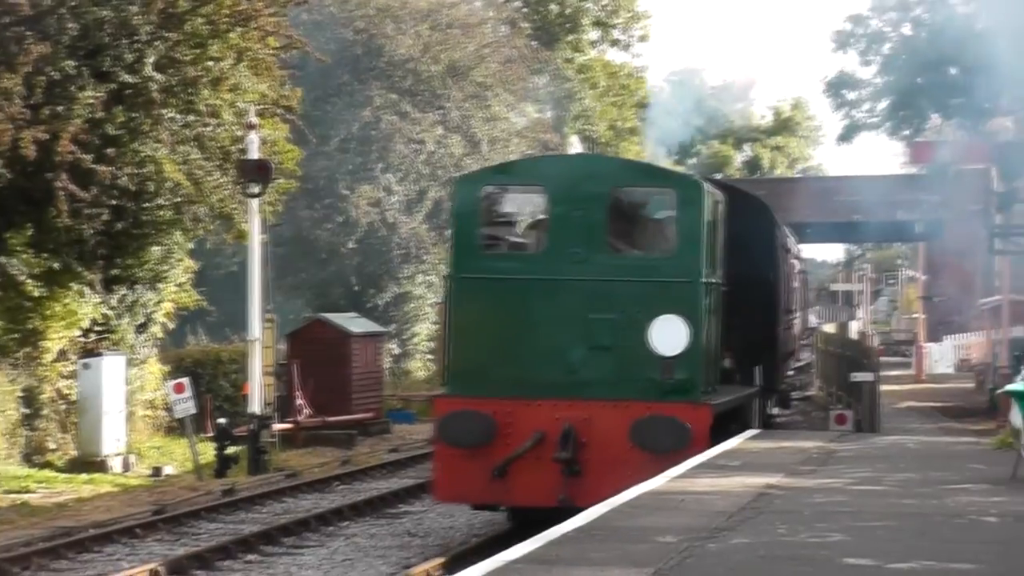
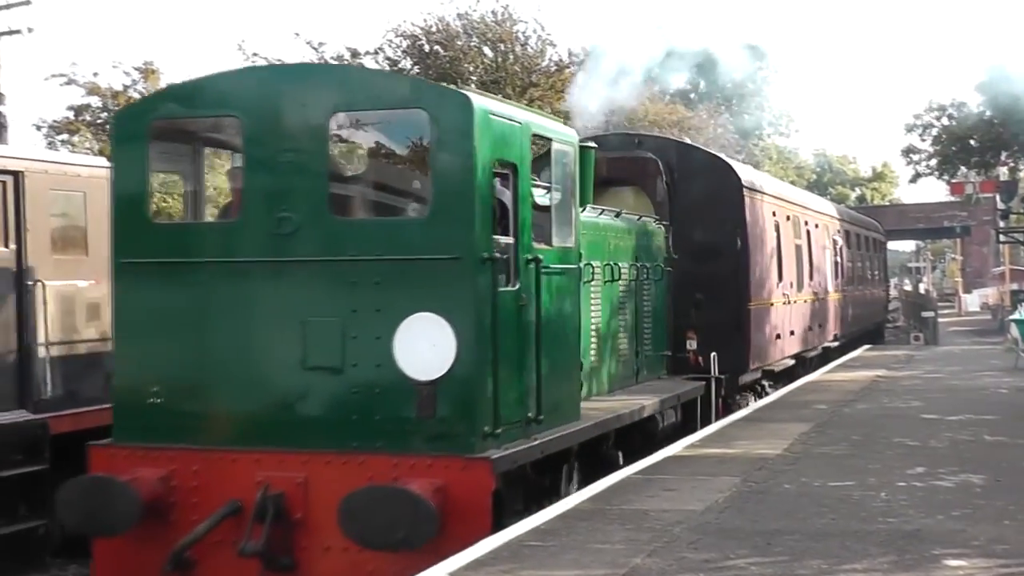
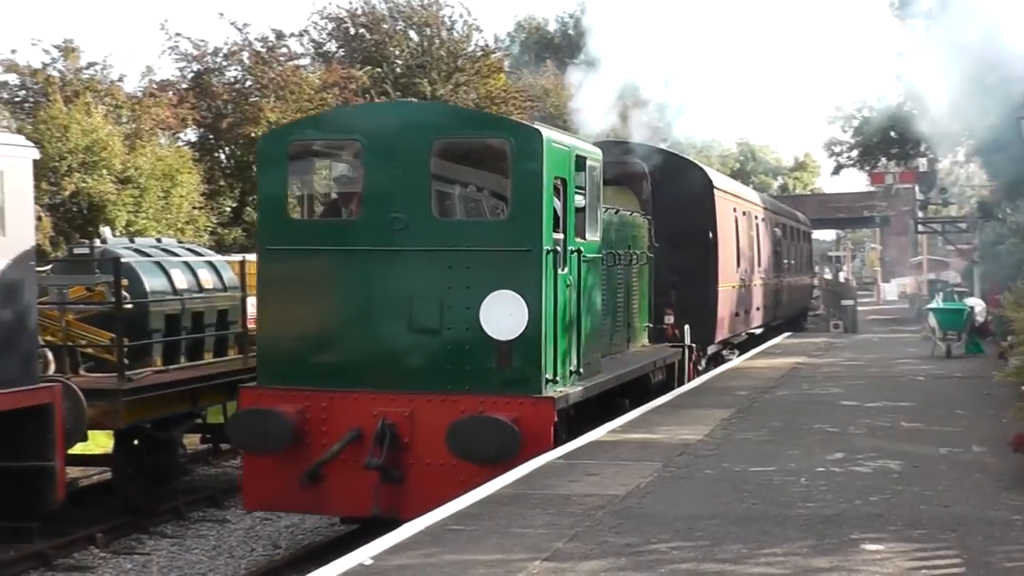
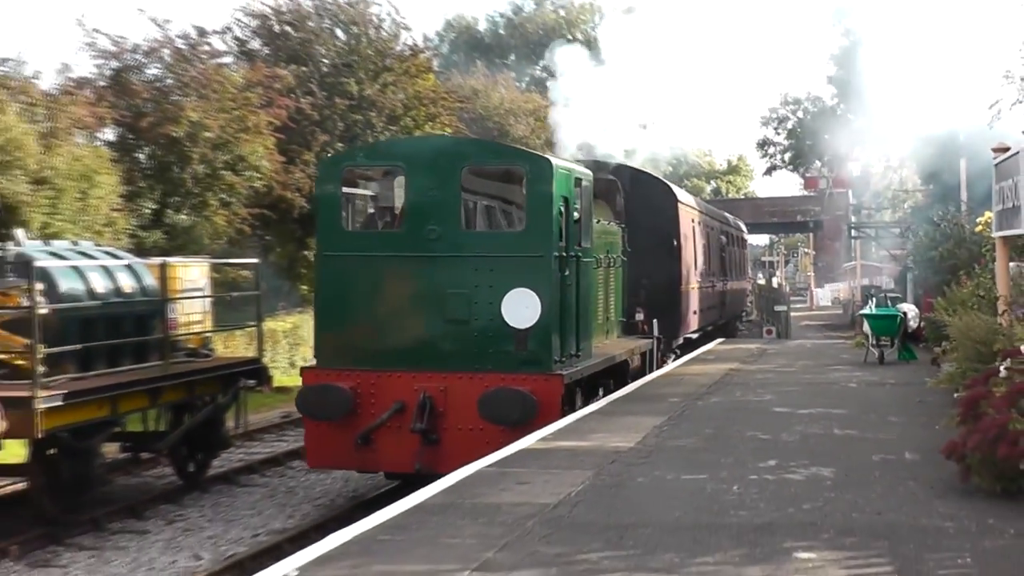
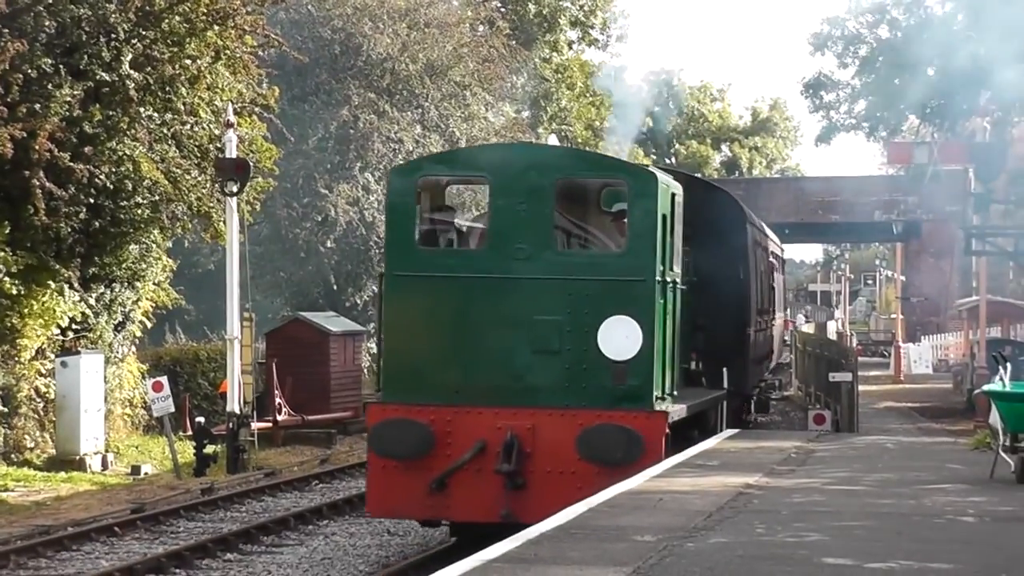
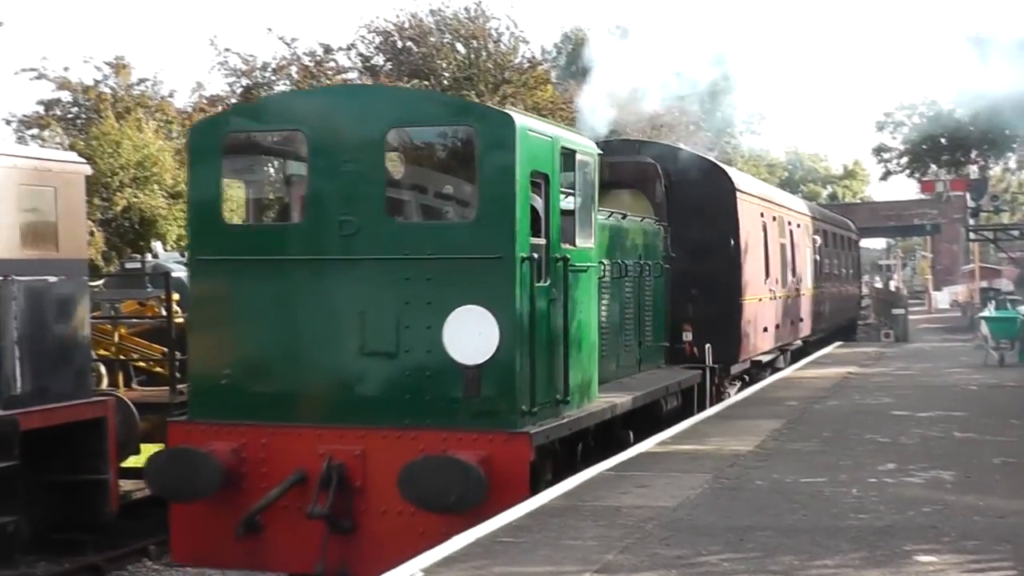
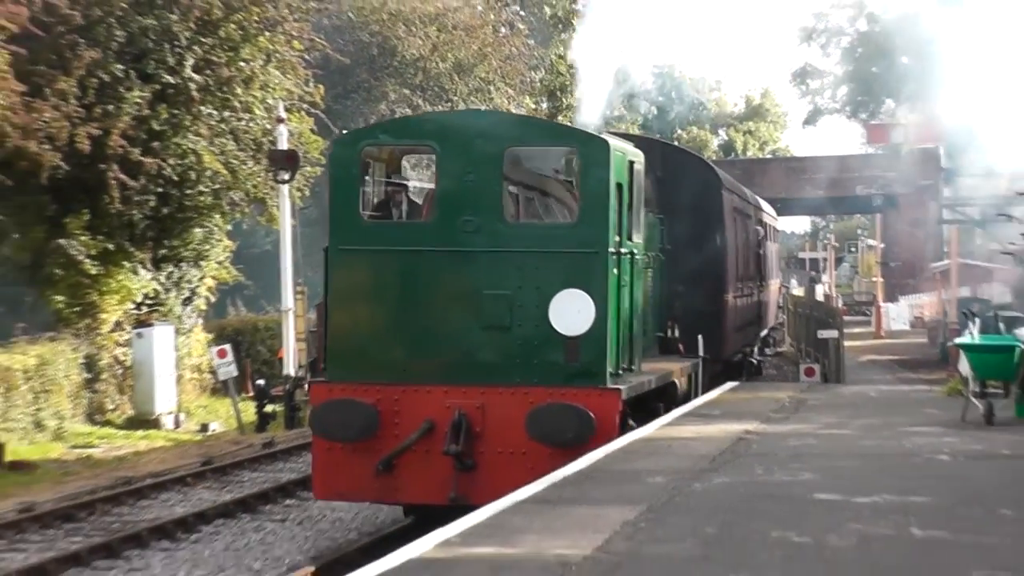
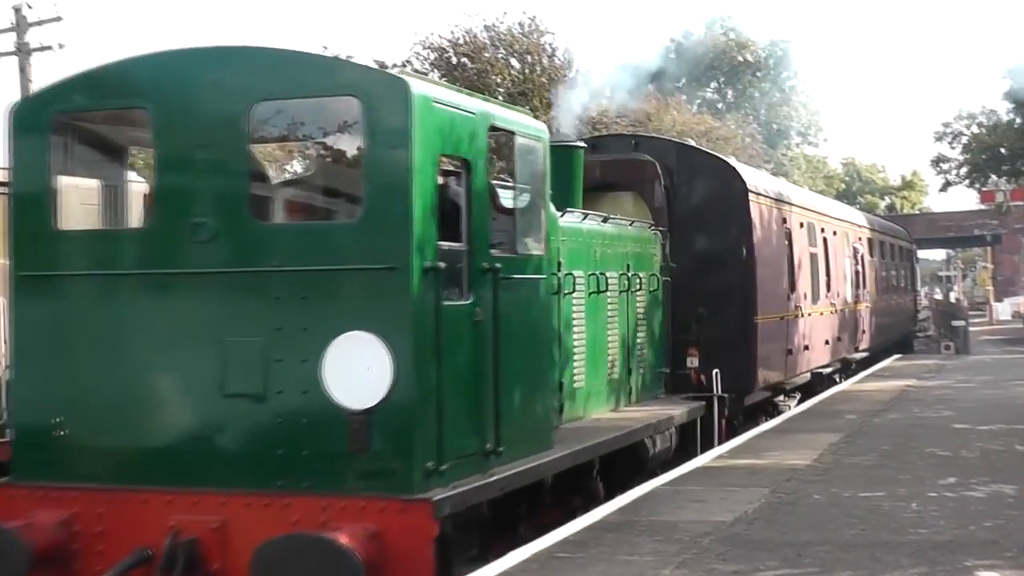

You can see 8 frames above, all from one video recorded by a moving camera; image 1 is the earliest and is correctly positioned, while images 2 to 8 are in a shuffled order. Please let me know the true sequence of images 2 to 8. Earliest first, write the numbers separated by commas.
5, 7, 4, 3, 6, 2, 8
